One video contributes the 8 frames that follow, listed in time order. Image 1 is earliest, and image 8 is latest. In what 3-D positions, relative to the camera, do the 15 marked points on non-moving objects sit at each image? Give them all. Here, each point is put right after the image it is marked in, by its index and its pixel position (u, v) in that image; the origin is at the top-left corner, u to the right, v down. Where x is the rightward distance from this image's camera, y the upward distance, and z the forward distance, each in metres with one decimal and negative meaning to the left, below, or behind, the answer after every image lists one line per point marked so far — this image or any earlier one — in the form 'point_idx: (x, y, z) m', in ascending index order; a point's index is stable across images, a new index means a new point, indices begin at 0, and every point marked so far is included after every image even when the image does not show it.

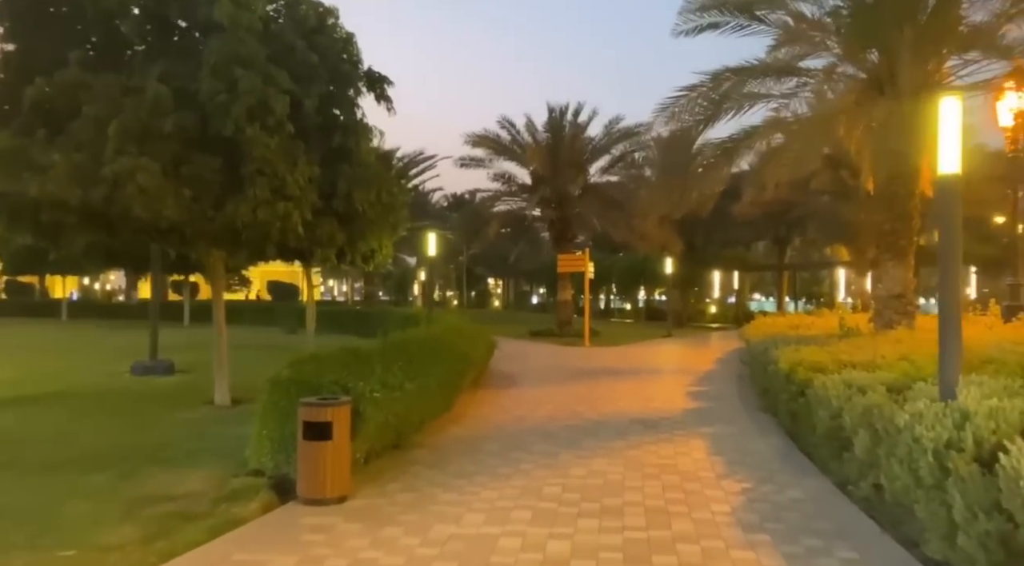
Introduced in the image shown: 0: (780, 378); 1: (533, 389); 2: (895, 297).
0: (+3.2, -1.1, +8.7) m
1: (+0.4, -1.8, +12.3) m
2: (+6.2, -0.2, +12.0) m
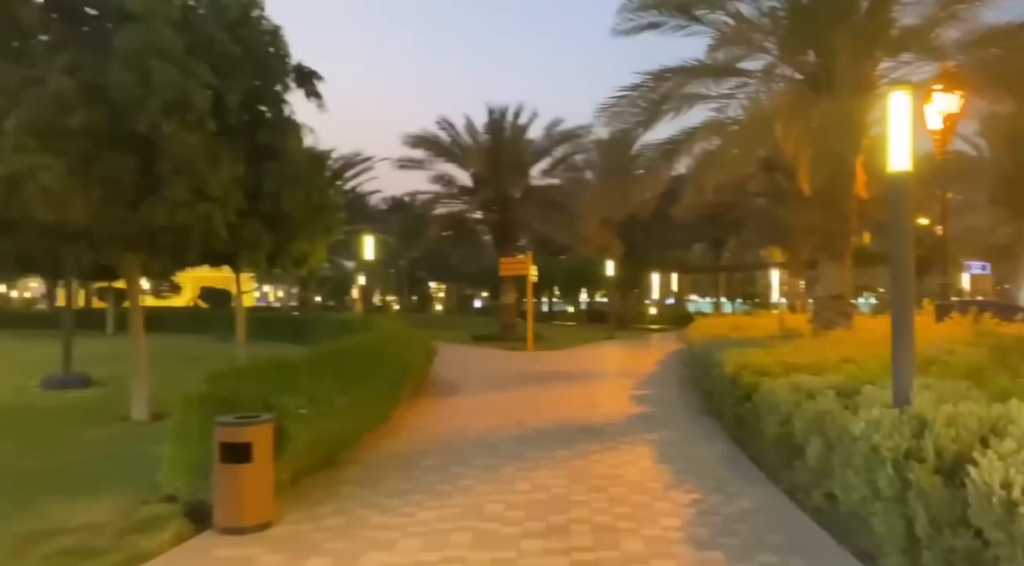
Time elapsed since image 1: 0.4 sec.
0: (+2.5, -1.1, +8.6) m
1: (-0.6, -1.8, +12.0) m
2: (+5.3, -0.3, +12.0) m
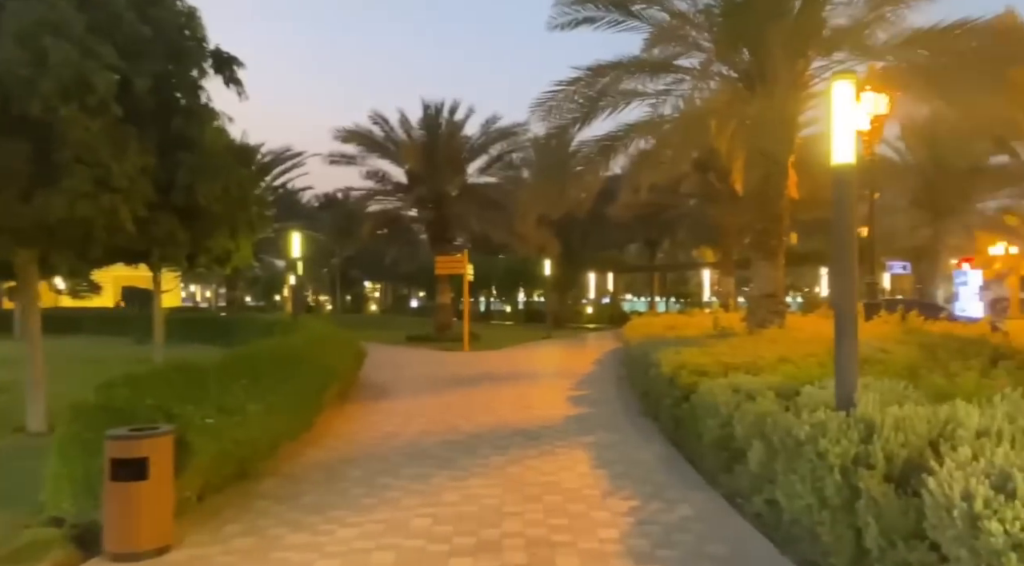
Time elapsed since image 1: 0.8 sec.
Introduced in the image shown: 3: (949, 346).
0: (+1.7, -1.1, +8.4) m
1: (-1.7, -1.8, +11.5) m
2: (+4.2, -0.2, +12.1) m
3: (+5.2, -0.8, +8.8) m
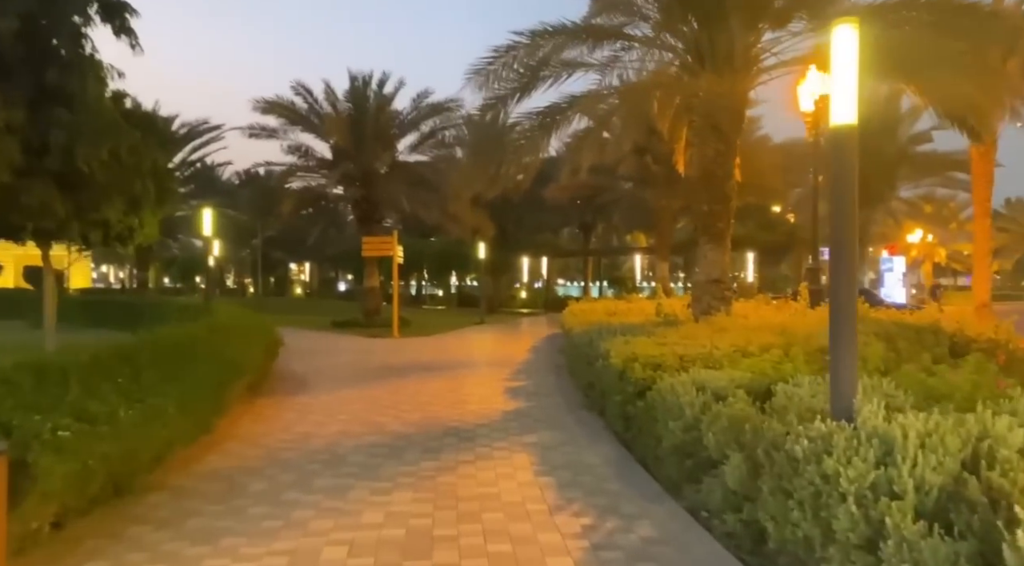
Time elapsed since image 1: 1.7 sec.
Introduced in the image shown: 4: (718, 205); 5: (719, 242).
0: (+1.0, -0.9, +7.6) m
1: (-2.6, -1.6, +10.4) m
2: (+3.2, 0.0, +11.5) m
3: (+4.5, -0.6, +8.4) m
4: (+3.1, +1.2, +11.2) m
5: (+3.2, +0.6, +11.4) m
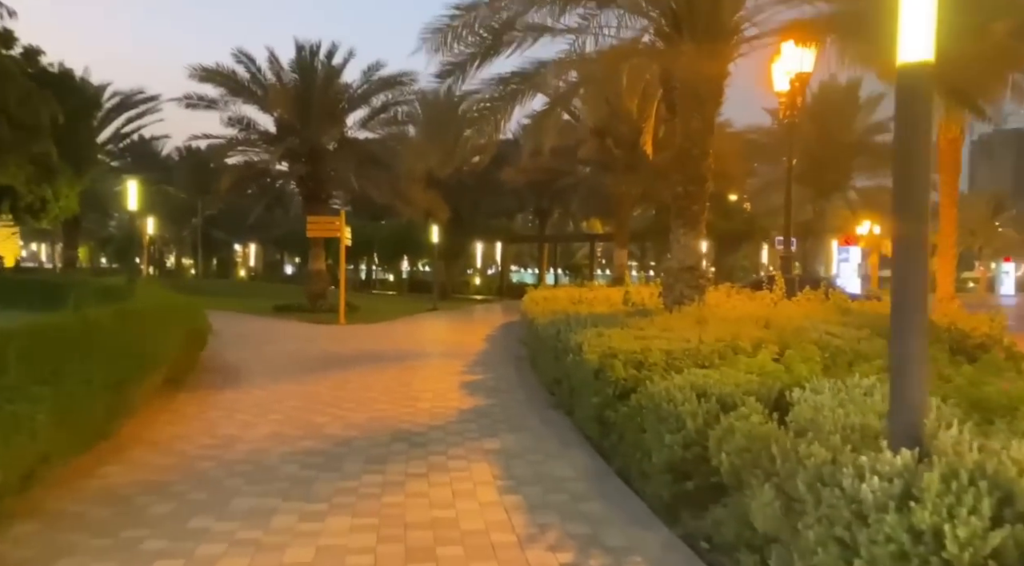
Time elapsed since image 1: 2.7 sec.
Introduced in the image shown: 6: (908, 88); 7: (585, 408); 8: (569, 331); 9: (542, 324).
0: (+0.6, -0.8, +6.7) m
1: (-3.2, -1.3, +9.3) m
2: (+2.5, +0.2, +10.7) m
3: (+4.1, -0.5, +7.7) m
4: (+2.6, +1.4, +10.4) m
5: (+2.6, +0.8, +10.6) m
6: (+1.6, +0.8, +3.1) m
7: (+0.6, -1.1, +6.6) m
8: (+0.6, -0.5, +7.9) m
9: (+0.4, -0.5, +9.5) m
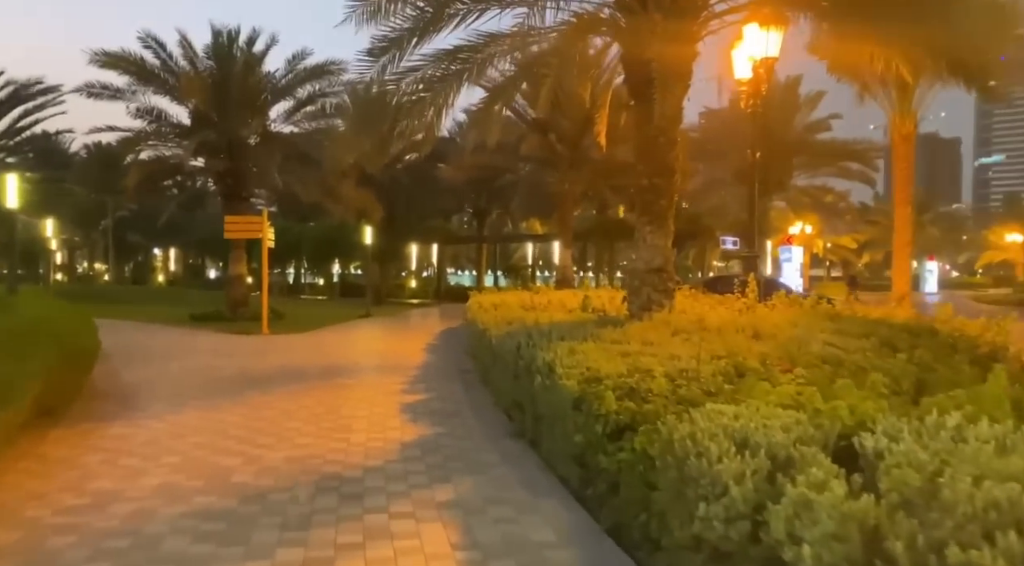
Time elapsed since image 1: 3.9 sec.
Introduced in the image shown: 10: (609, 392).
0: (+0.3, -0.9, +5.5) m
1: (-3.7, -1.4, +7.7) m
2: (+1.8, +0.1, +9.6) m
3: (+3.6, -0.5, +6.8) m
4: (+1.9, +1.3, +9.3) m
5: (+1.9, +0.8, +9.6) m
6: (+1.6, +0.8, +2.0) m
7: (+0.3, -1.2, +5.4) m
8: (+0.2, -0.6, +6.7) m
9: (-0.2, -0.6, +8.3) m
10: (+0.6, -0.7, +4.6) m
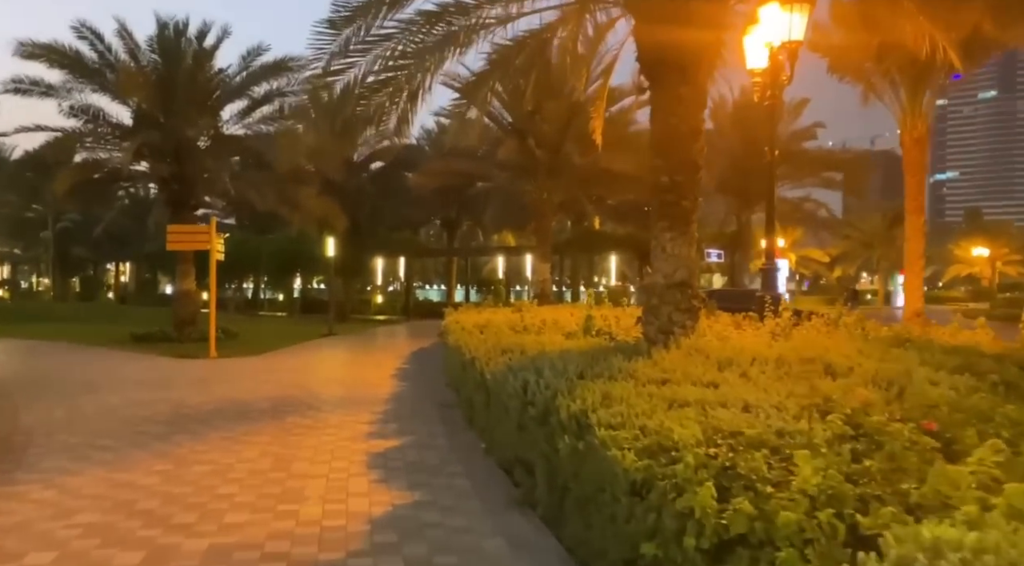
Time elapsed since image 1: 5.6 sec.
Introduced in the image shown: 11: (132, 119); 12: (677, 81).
0: (+0.4, -1.0, +3.8) m
1: (-3.7, -1.6, +5.8) m
2: (+1.8, 0.0, +8.0) m
3: (+3.7, -0.6, +5.2) m
4: (+1.8, +1.2, +7.8) m
5: (+1.8, +0.6, +8.0) m
6: (+1.9, +0.7, +0.4) m
7: (+0.4, -1.3, +3.7) m
8: (+0.2, -0.7, +5.0) m
9: (-0.2, -0.8, +6.6) m
10: (+0.8, -0.8, +3.0) m
11: (-9.8, +4.2, +19.1) m
12: (+1.8, +2.1, +7.8) m
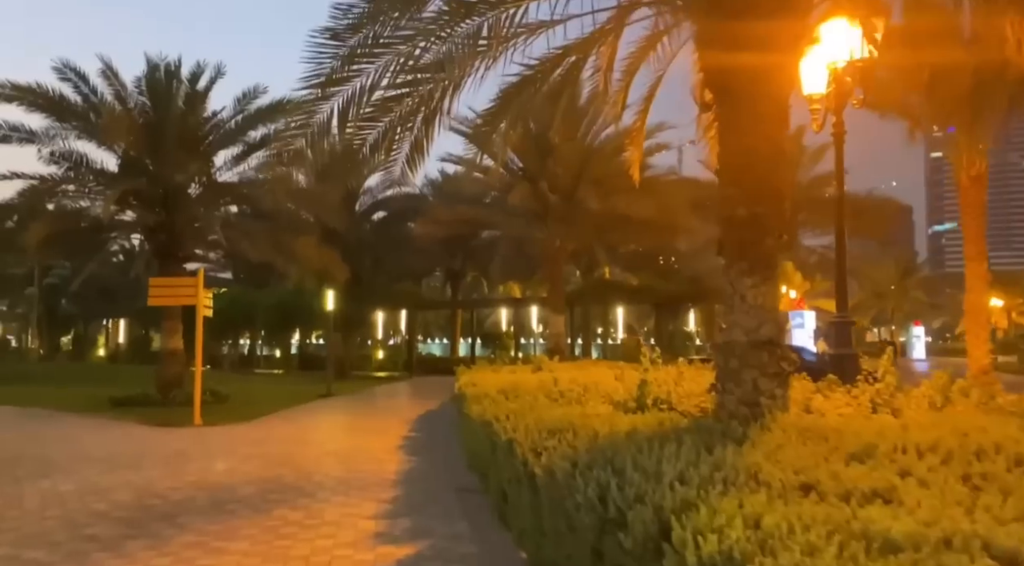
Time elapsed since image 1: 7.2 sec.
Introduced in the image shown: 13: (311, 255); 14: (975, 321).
0: (+0.8, -1.2, +2.2) m
1: (-3.3, -2.0, +4.2) m
2: (+2.1, -0.6, +6.5) m
3: (+4.0, -0.9, +3.7) m
4: (+2.1, +0.7, +6.3) m
5: (+2.2, +0.1, +6.5) m
6: (+2.2, +0.7, -1.1) m
7: (+0.8, -1.5, +2.1) m
8: (+0.6, -1.0, +3.4) m
9: (+0.2, -1.2, +5.0) m
10: (+1.1, -0.9, +1.4) m
11: (-9.5, +2.8, +17.8) m
12: (+2.1, +1.6, +6.4) m
13: (-5.4, +0.8, +19.9) m
14: (+8.7, -0.7, +14.0) m
